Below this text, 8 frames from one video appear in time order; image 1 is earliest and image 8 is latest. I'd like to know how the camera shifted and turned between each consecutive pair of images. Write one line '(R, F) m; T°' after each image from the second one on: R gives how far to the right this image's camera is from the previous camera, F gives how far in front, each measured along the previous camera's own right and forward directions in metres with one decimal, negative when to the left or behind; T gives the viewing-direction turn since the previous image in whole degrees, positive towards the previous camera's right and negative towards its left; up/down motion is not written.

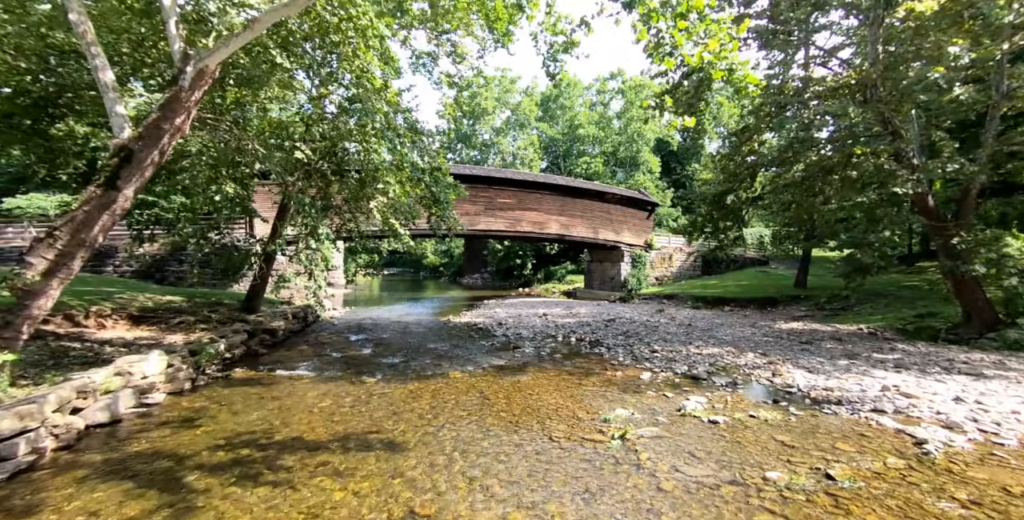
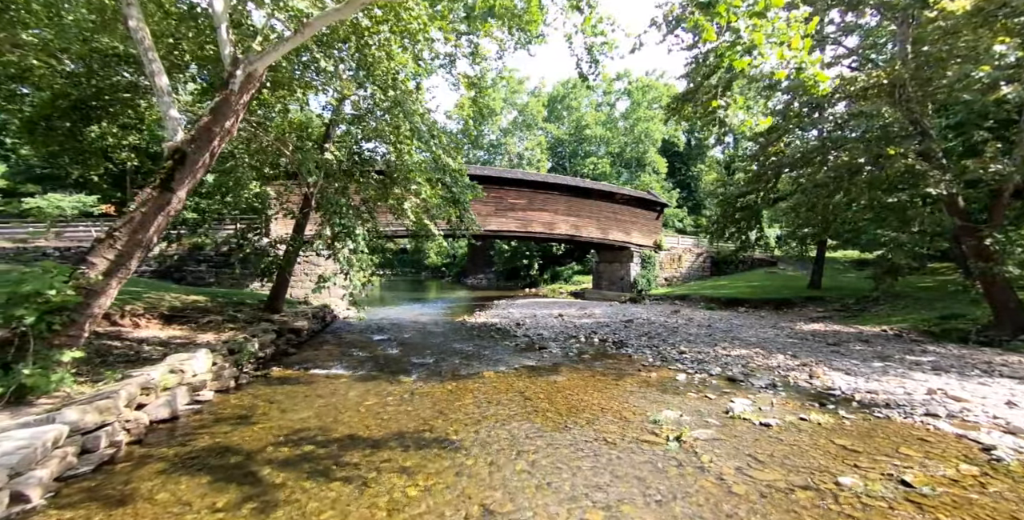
(-0.4, 0.0) m; -1°
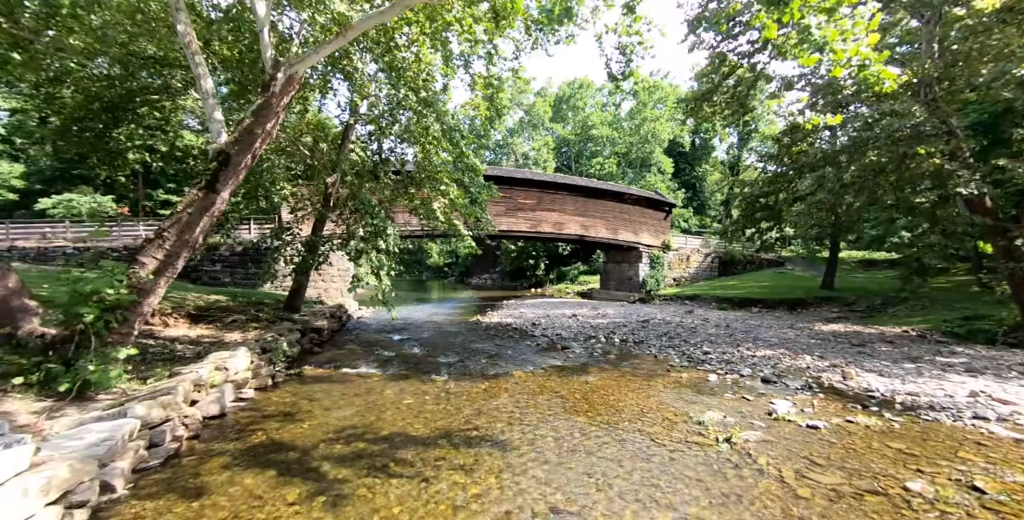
(-0.4, 0.0) m; -1°
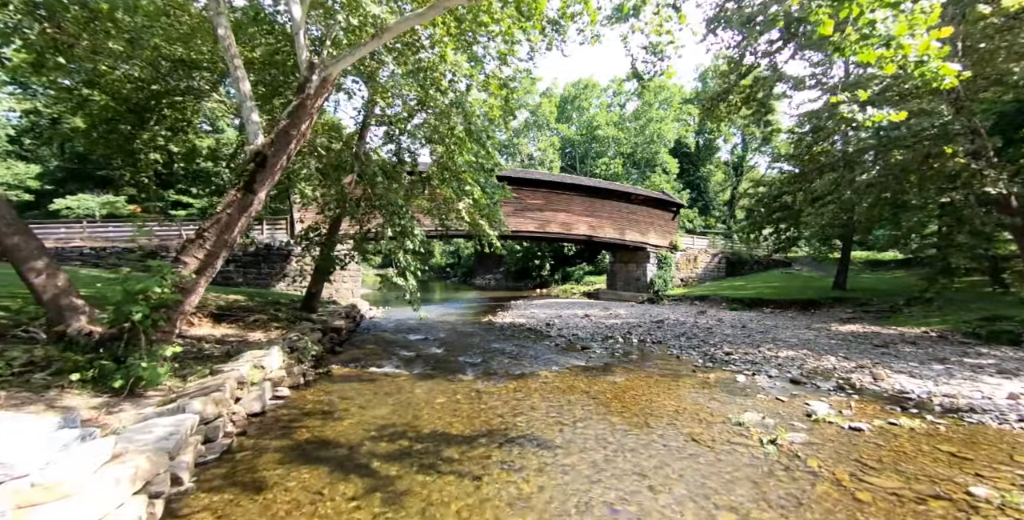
(-0.3, 0.0) m; -1°
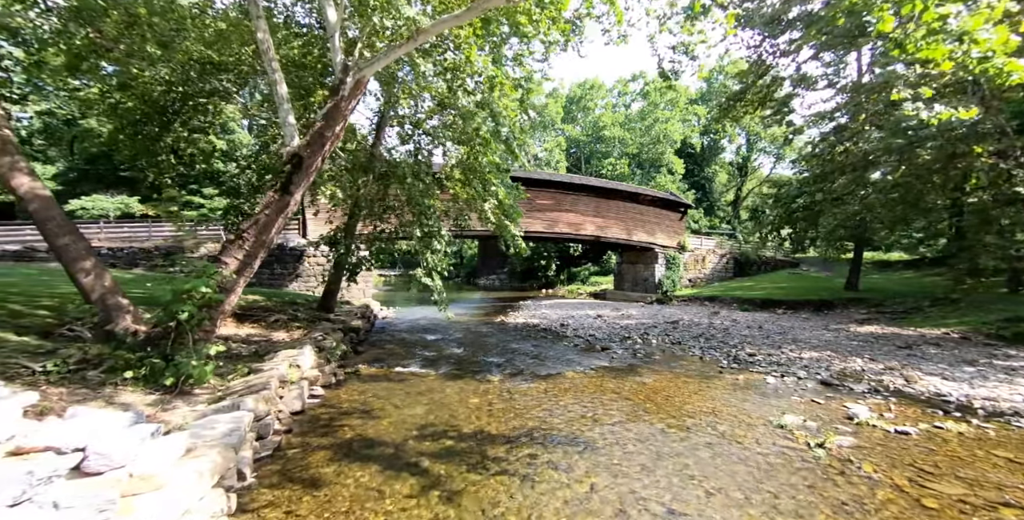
(-0.3, 0.0) m; -1°
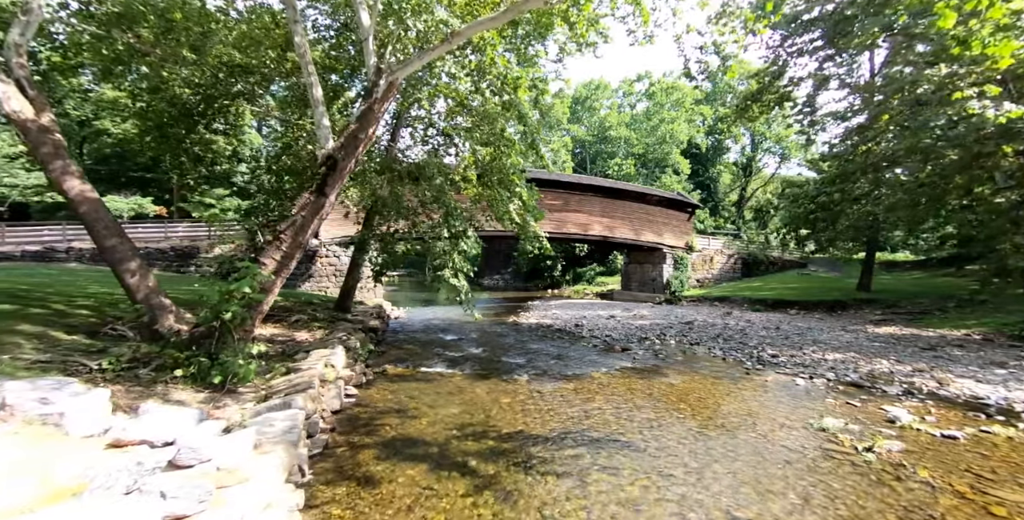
(-0.3, 0.0) m; -1°
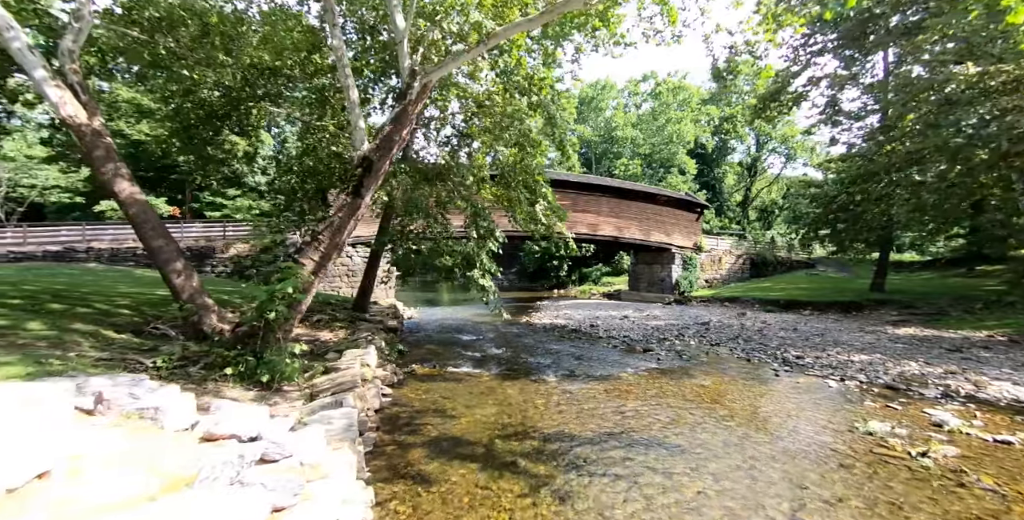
(-0.3, 0.0) m; -1°
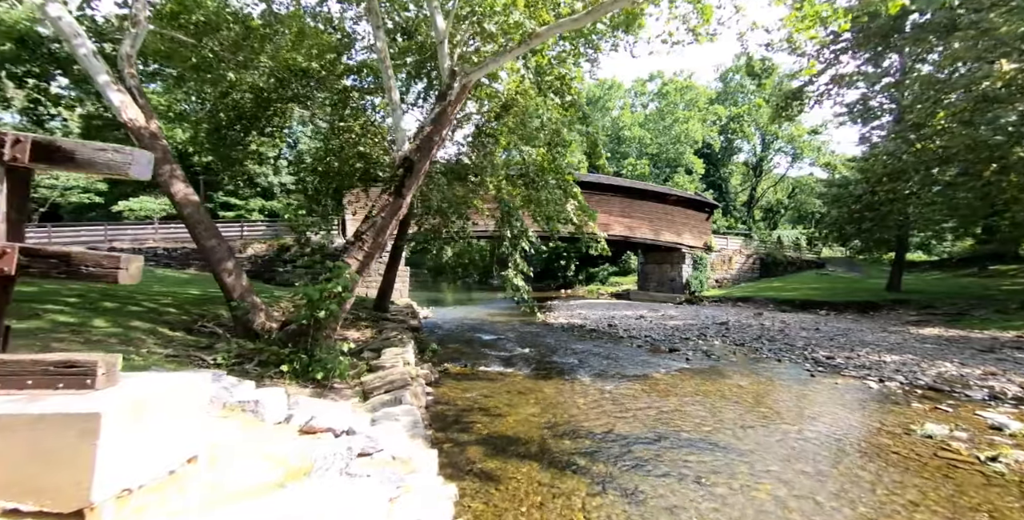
(-0.4, 0.0) m; -1°
